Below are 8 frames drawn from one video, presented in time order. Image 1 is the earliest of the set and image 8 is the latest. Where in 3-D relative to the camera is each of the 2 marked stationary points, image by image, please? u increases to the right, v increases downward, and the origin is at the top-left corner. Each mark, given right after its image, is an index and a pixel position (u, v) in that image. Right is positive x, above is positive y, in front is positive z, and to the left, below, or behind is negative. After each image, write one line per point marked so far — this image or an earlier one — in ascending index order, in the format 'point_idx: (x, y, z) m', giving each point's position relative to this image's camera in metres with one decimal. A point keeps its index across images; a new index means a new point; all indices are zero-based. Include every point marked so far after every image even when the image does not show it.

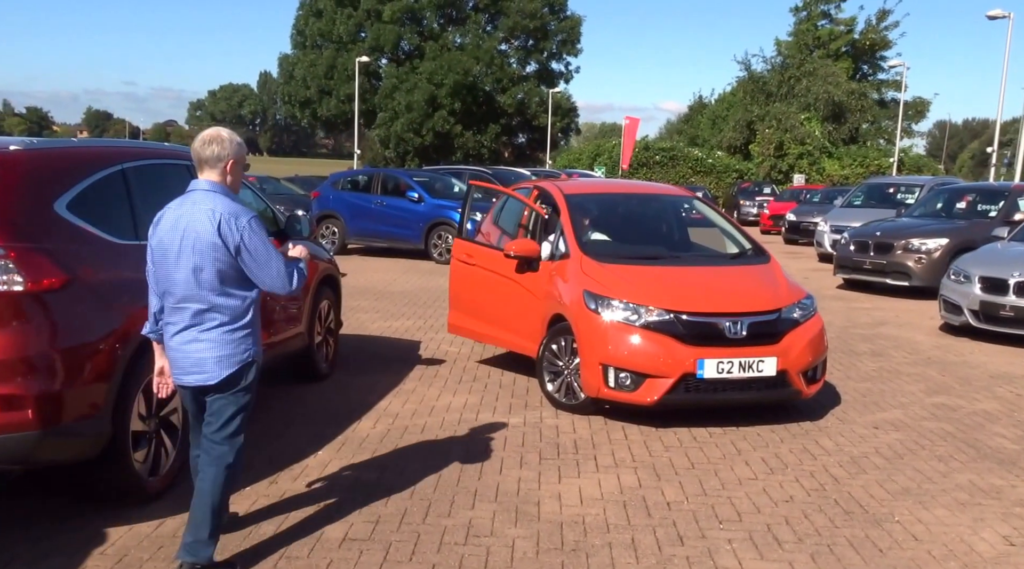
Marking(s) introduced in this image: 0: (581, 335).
0: (+0.5, -0.3, +5.8) m
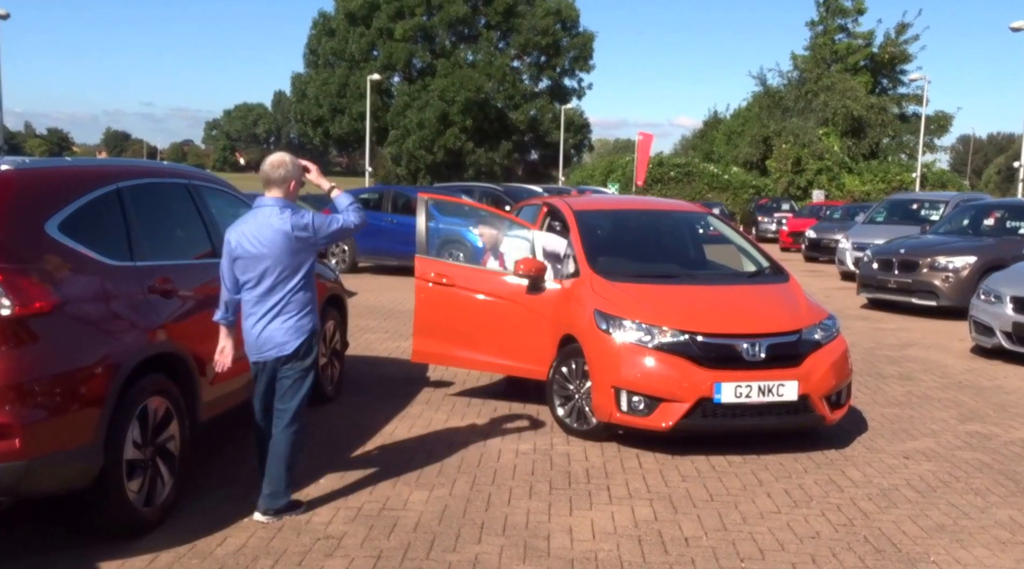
0: (+0.5, -0.5, +5.6) m
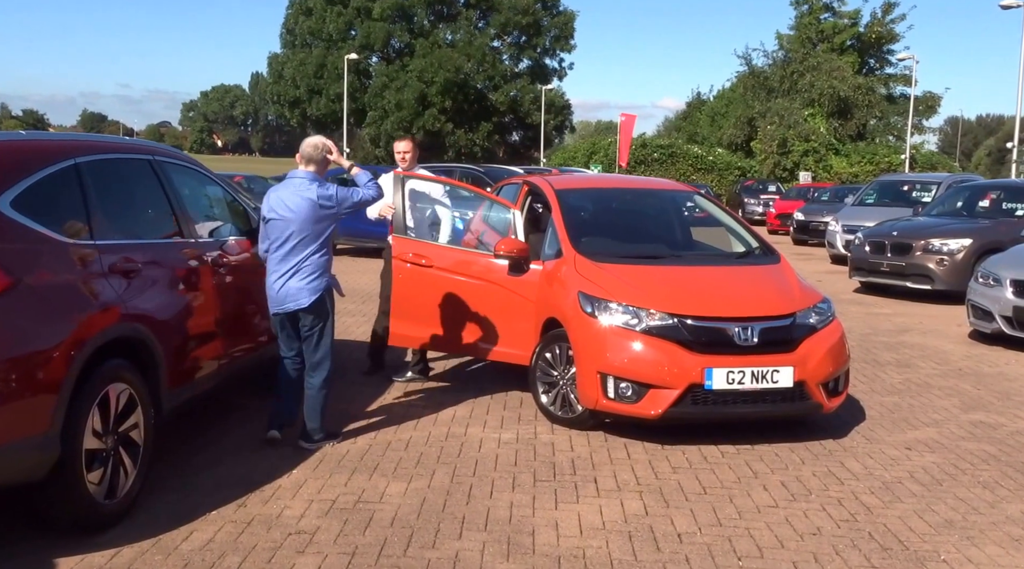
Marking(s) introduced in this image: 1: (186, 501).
0: (+0.4, -0.4, +5.3) m
1: (-1.6, -1.1, +4.3) m
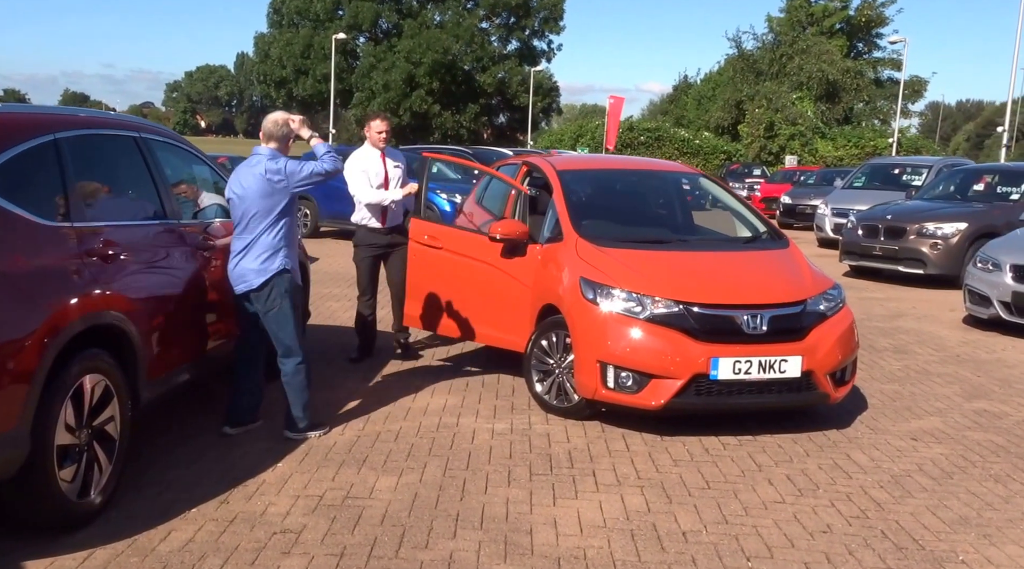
0: (+0.4, -0.3, +5.1) m
1: (-1.6, -1.0, +4.1) m
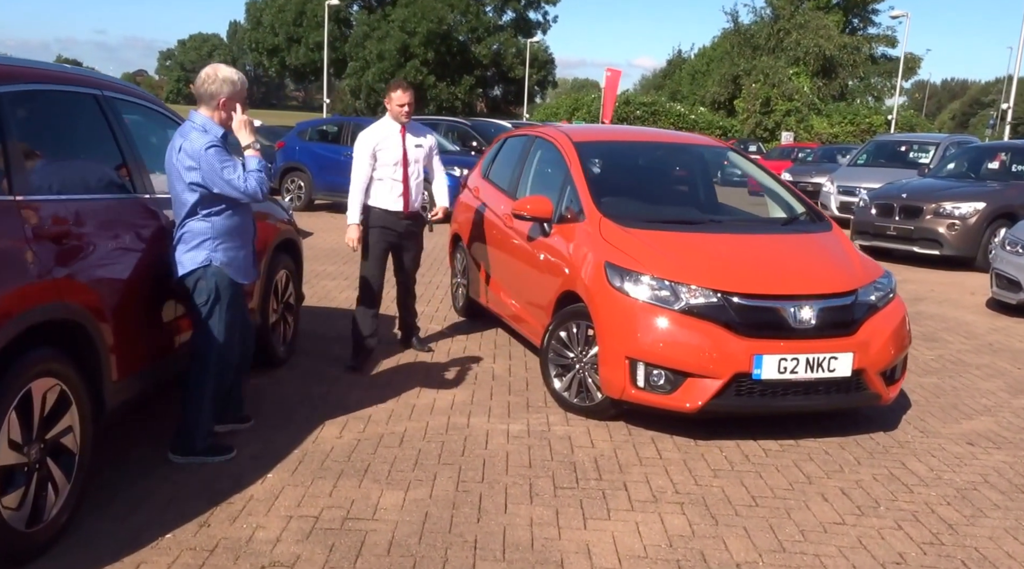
0: (+0.5, -0.2, +4.6) m
1: (-1.5, -1.0, +3.5) m
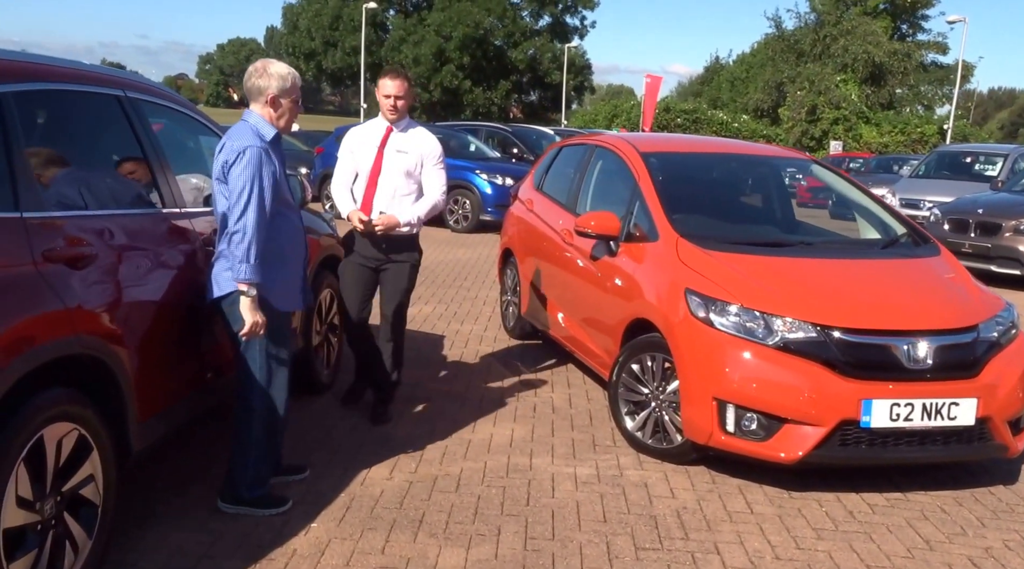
0: (+0.8, -0.3, +4.1) m
1: (-1.2, -1.1, +3.1) m
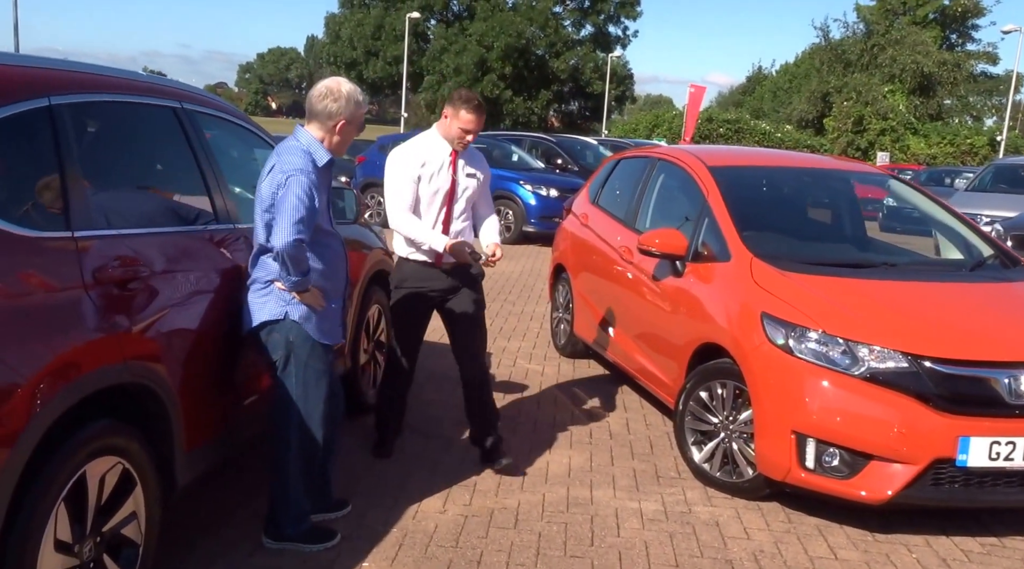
0: (+1.1, -0.4, +3.8) m
1: (-1.0, -1.1, +2.9) m
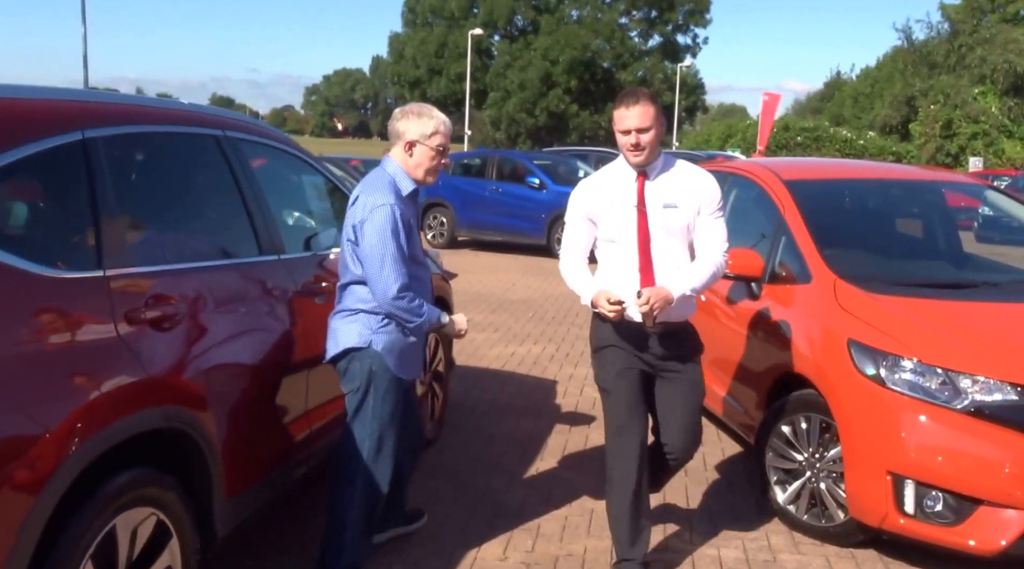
0: (+1.4, -0.5, +3.4) m
1: (-0.8, -1.3, +2.7) m
